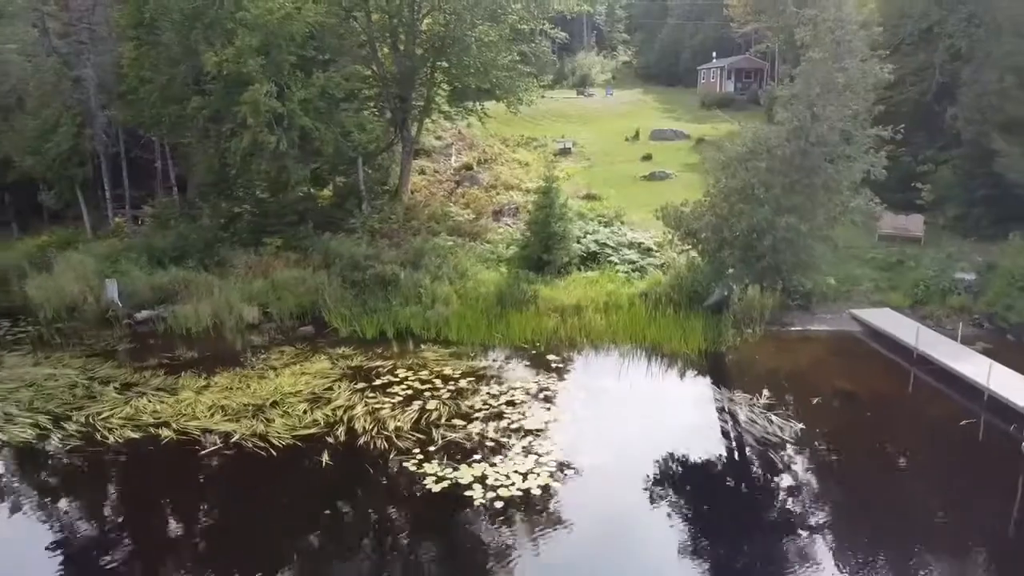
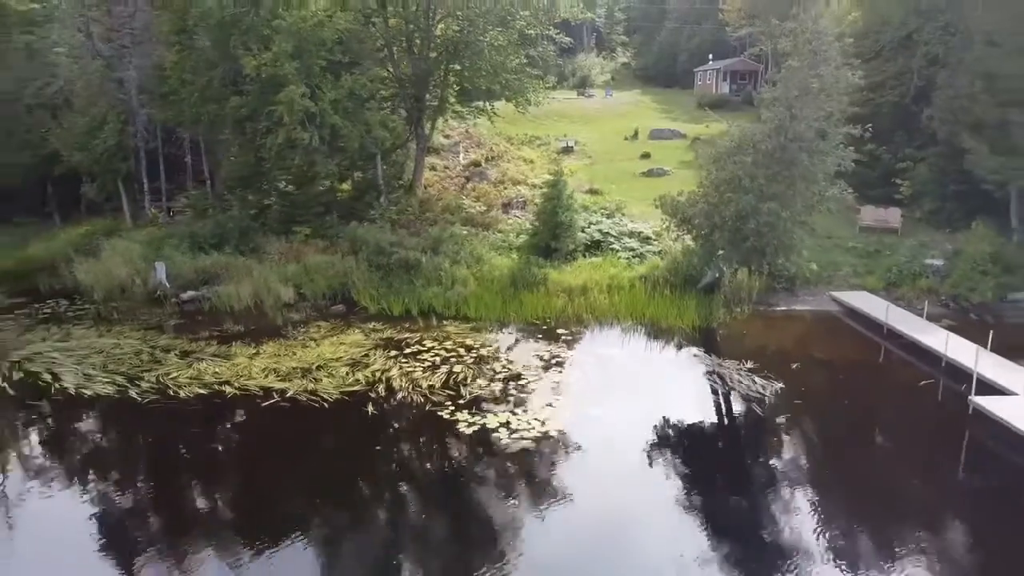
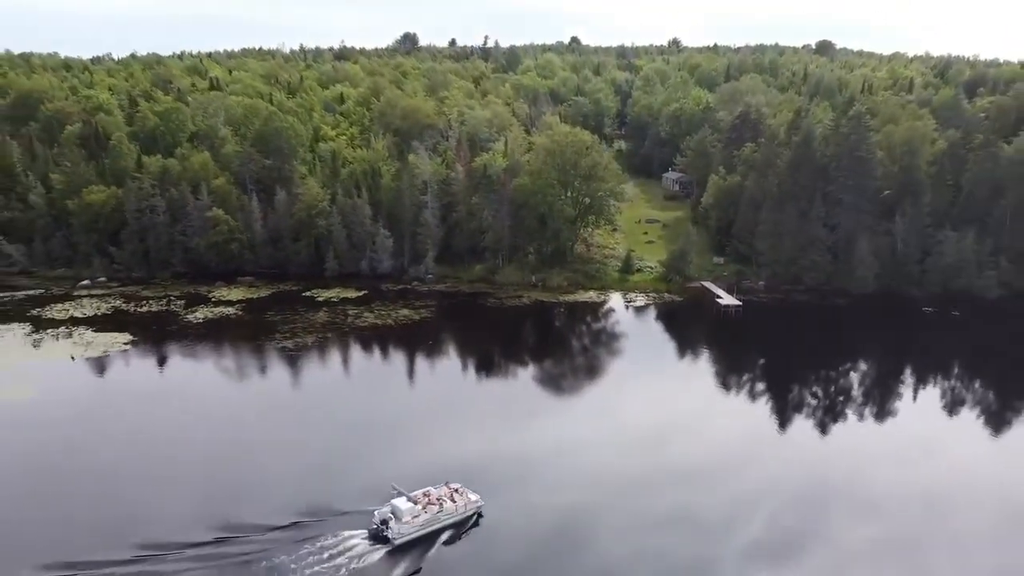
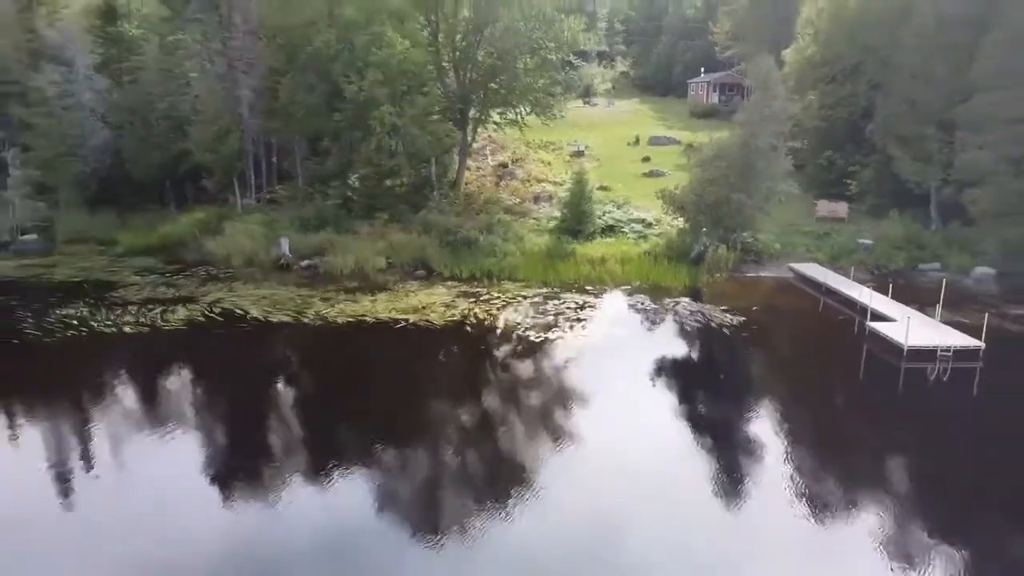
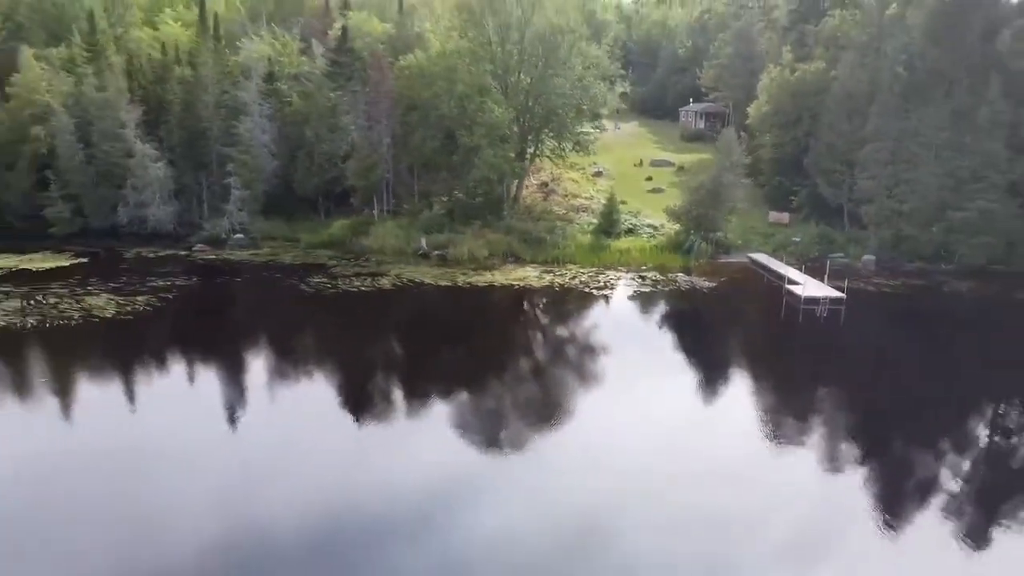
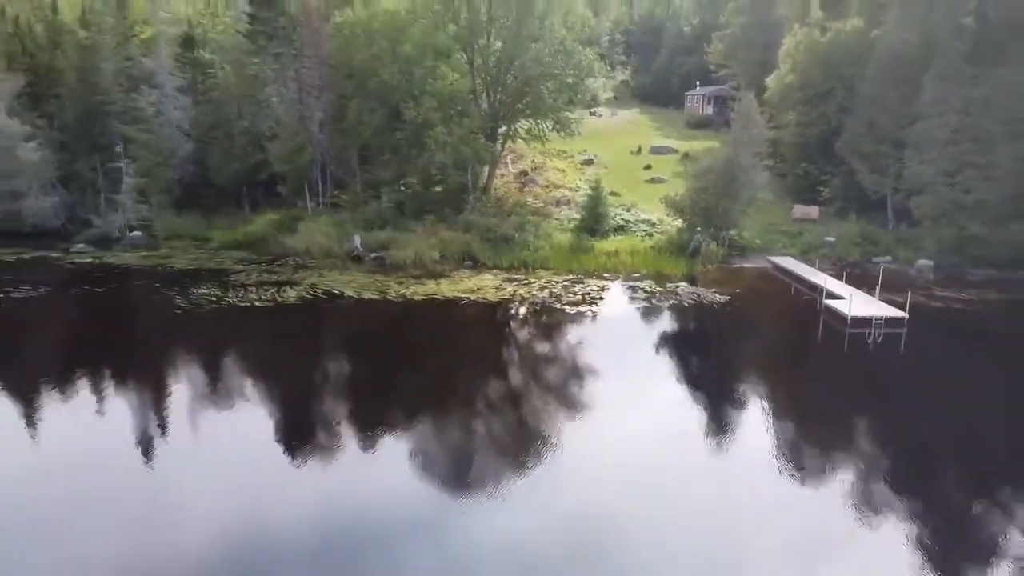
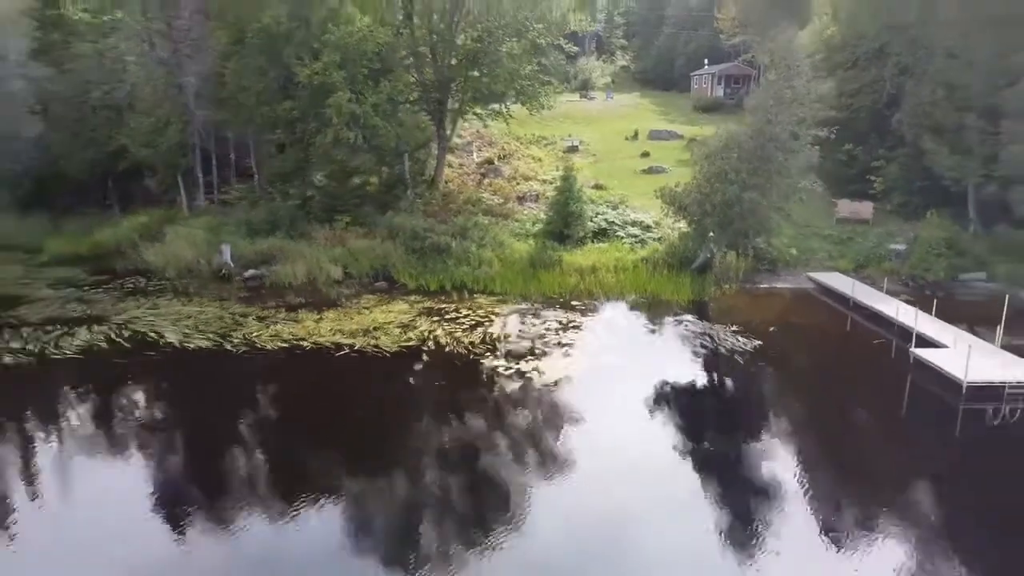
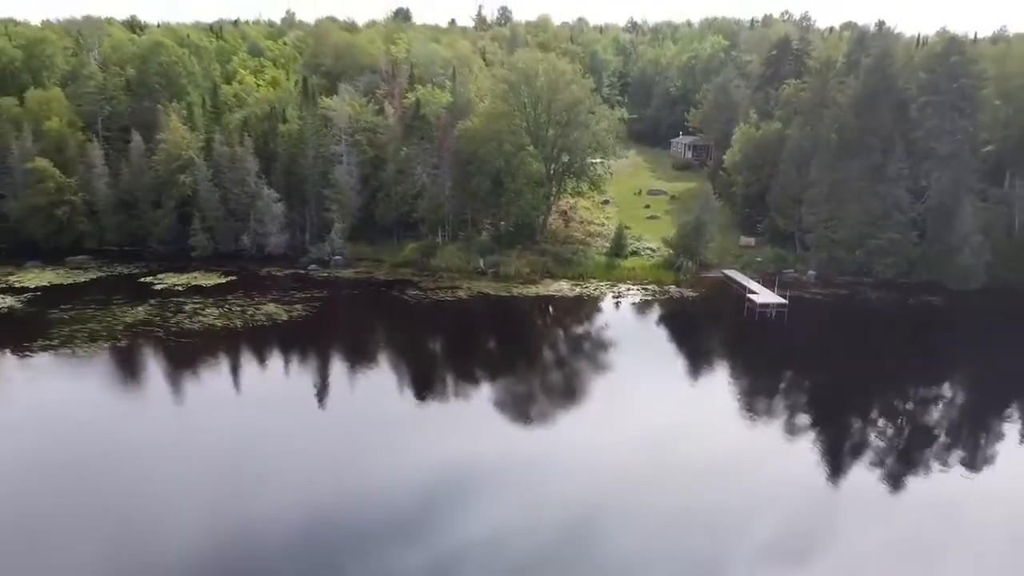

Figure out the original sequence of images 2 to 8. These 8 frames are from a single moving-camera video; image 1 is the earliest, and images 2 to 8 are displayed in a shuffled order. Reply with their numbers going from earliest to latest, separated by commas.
2, 7, 4, 6, 5, 8, 3
